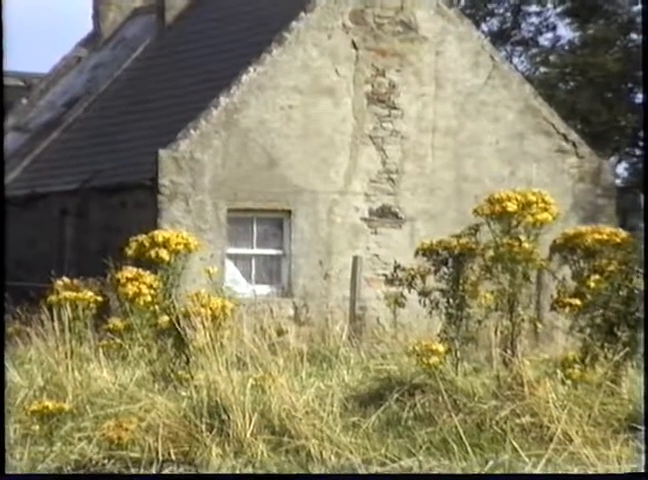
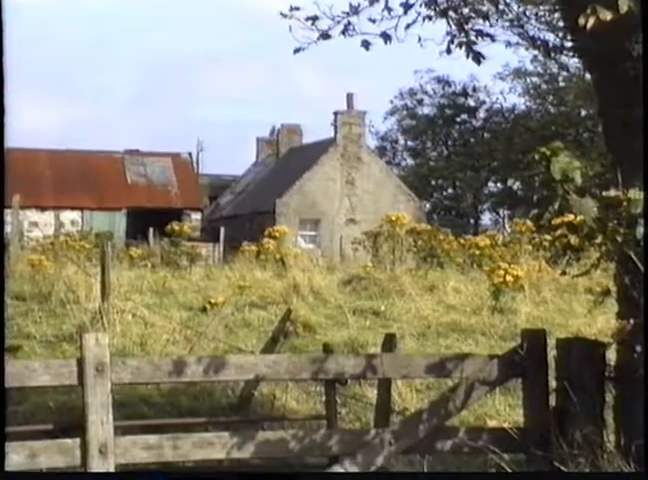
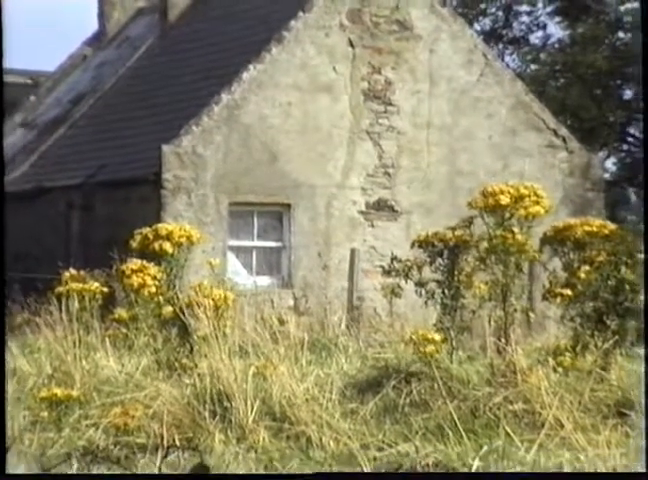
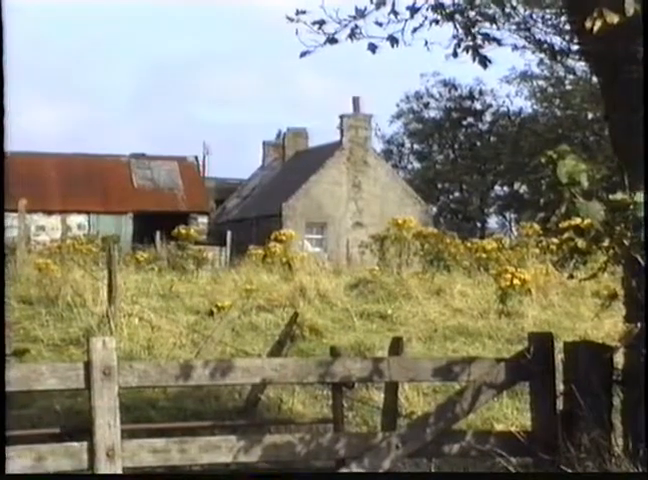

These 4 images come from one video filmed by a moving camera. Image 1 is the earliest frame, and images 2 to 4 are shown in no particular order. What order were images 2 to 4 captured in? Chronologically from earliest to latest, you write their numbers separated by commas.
3, 2, 4
